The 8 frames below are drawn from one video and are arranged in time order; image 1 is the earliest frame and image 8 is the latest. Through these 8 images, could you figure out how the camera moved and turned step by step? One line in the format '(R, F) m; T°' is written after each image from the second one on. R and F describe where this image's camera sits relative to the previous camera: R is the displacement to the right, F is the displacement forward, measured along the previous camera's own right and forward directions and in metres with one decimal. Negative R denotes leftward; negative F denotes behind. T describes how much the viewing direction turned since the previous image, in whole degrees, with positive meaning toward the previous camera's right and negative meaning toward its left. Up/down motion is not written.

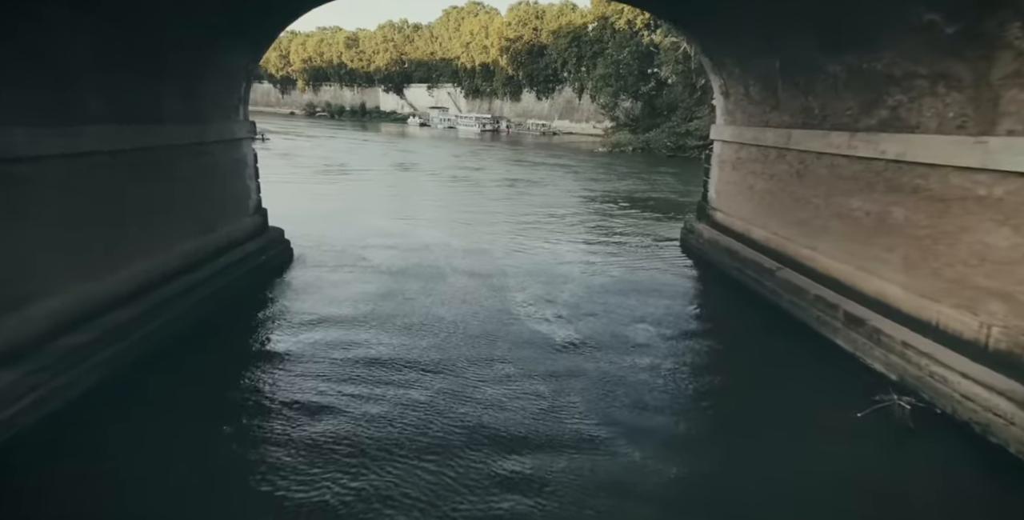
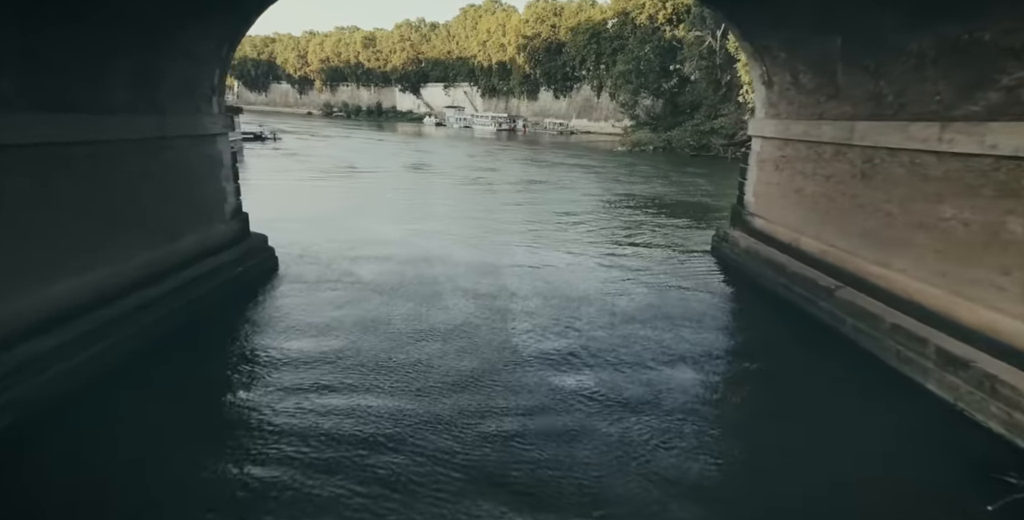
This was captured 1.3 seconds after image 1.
(+0.1, +1.2) m; -2°
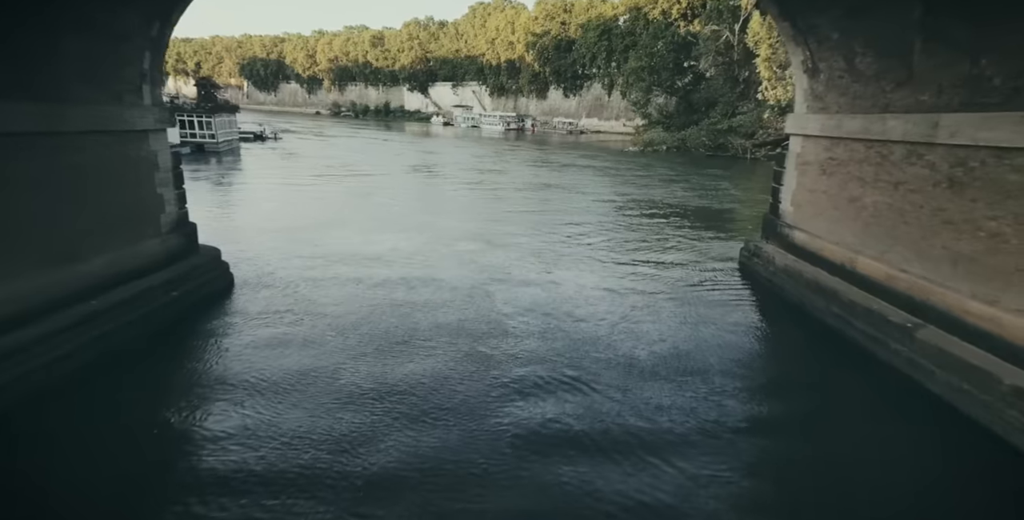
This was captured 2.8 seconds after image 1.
(+0.2, +1.4) m; -1°
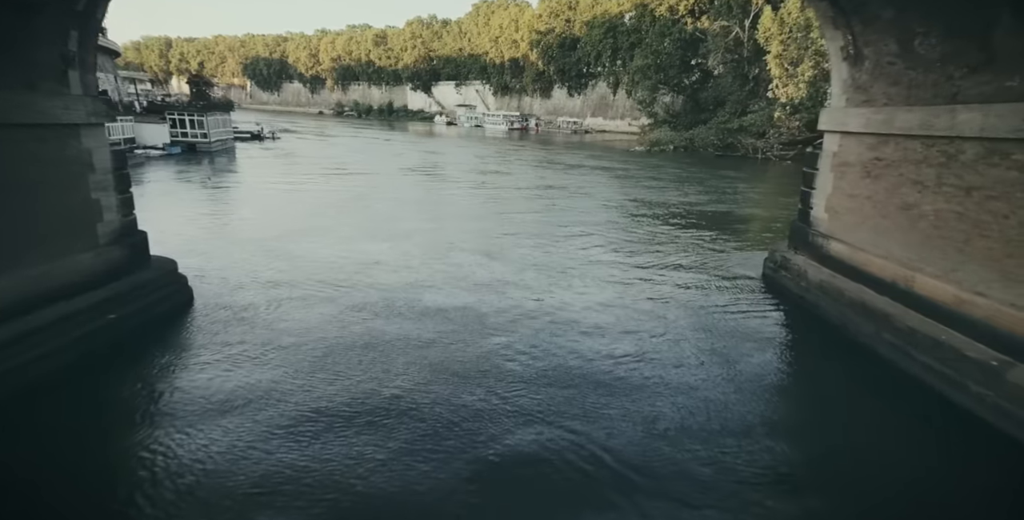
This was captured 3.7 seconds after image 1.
(+0.1, +1.0) m; 0°
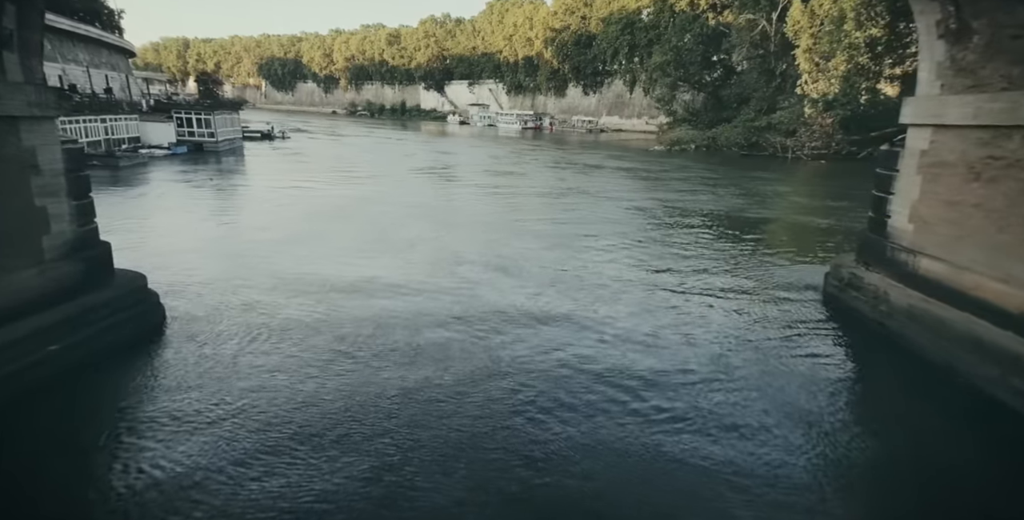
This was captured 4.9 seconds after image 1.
(-0.1, +1.2) m; -1°
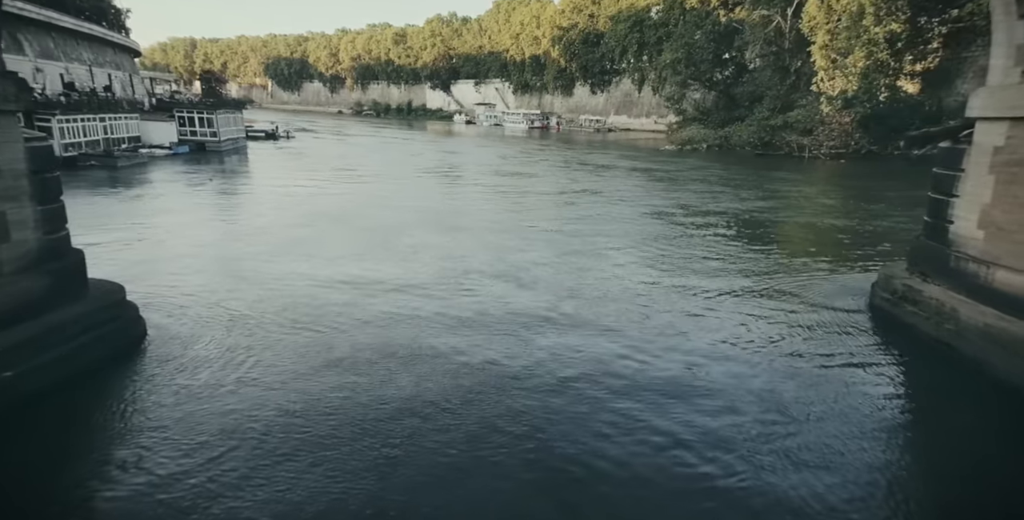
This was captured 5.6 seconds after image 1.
(-0.1, +0.7) m; -1°
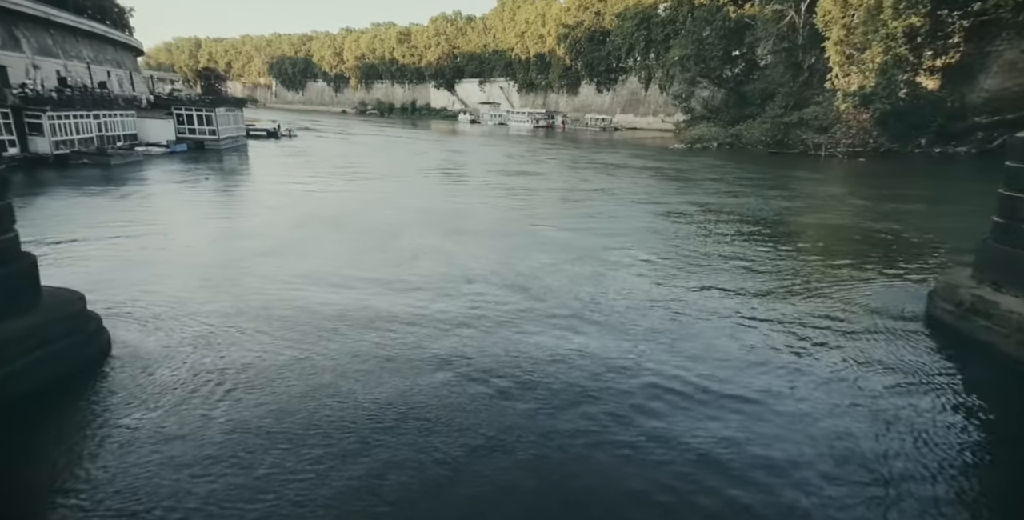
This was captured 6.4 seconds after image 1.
(-0.1, +0.8) m; 0°
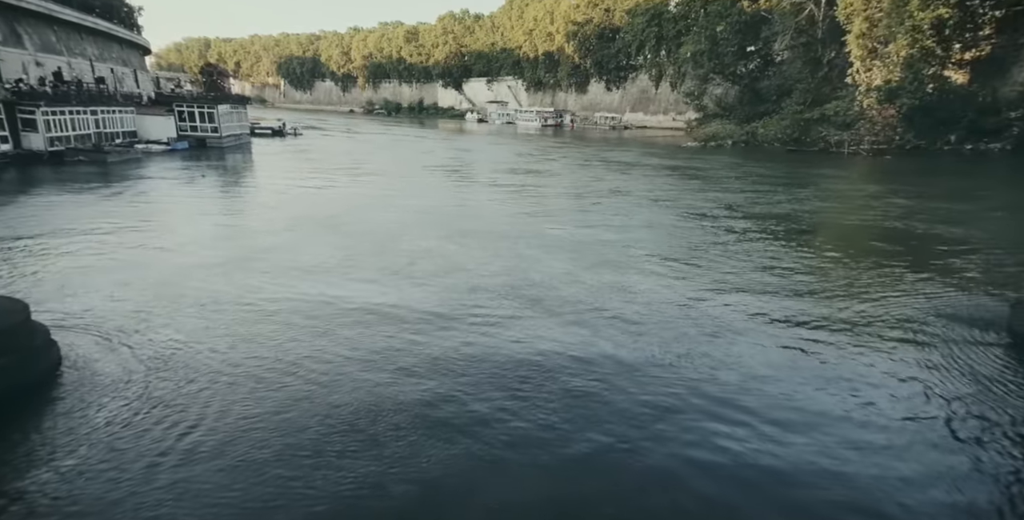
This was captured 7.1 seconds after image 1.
(-0.1, +0.8) m; -1°
